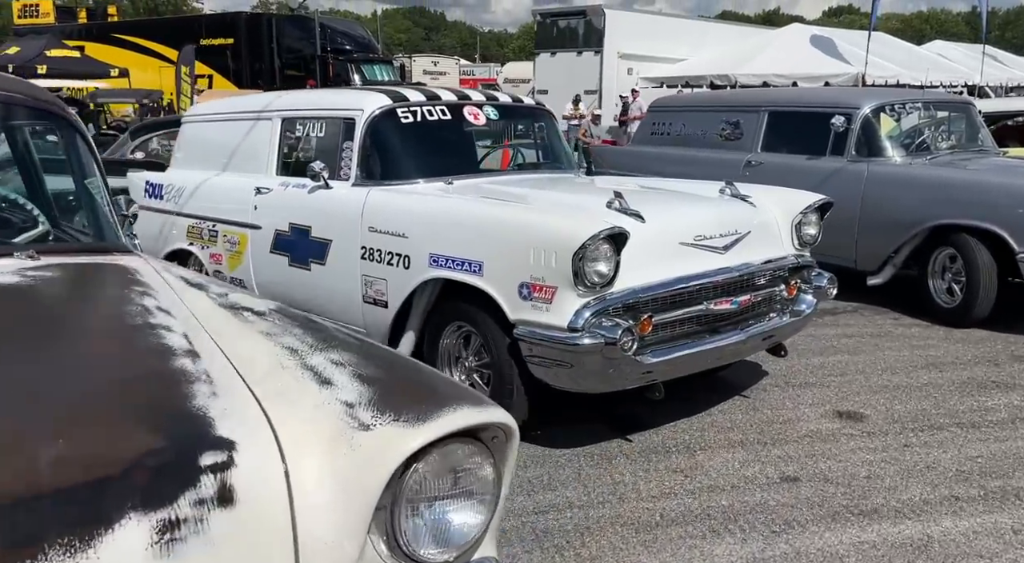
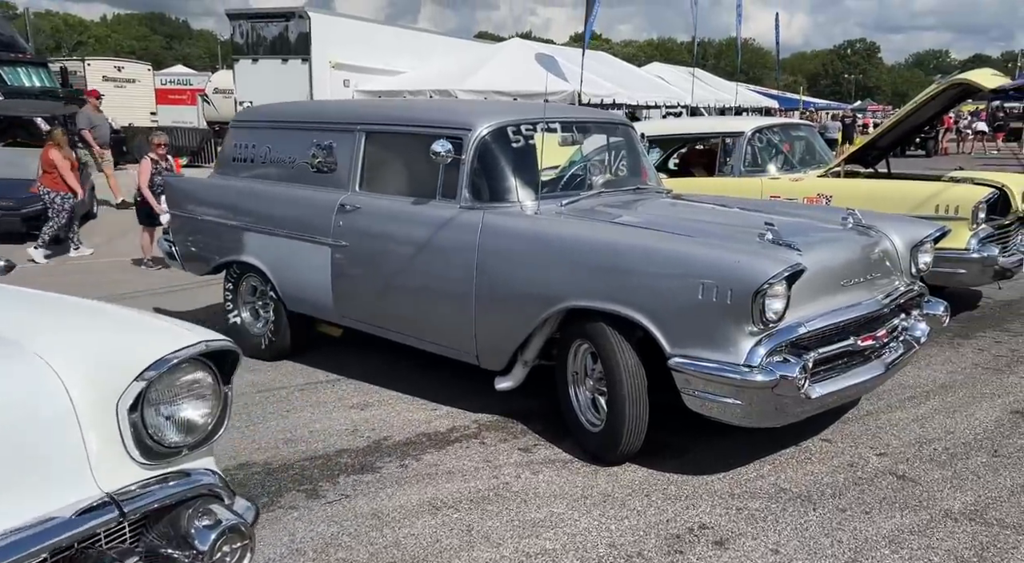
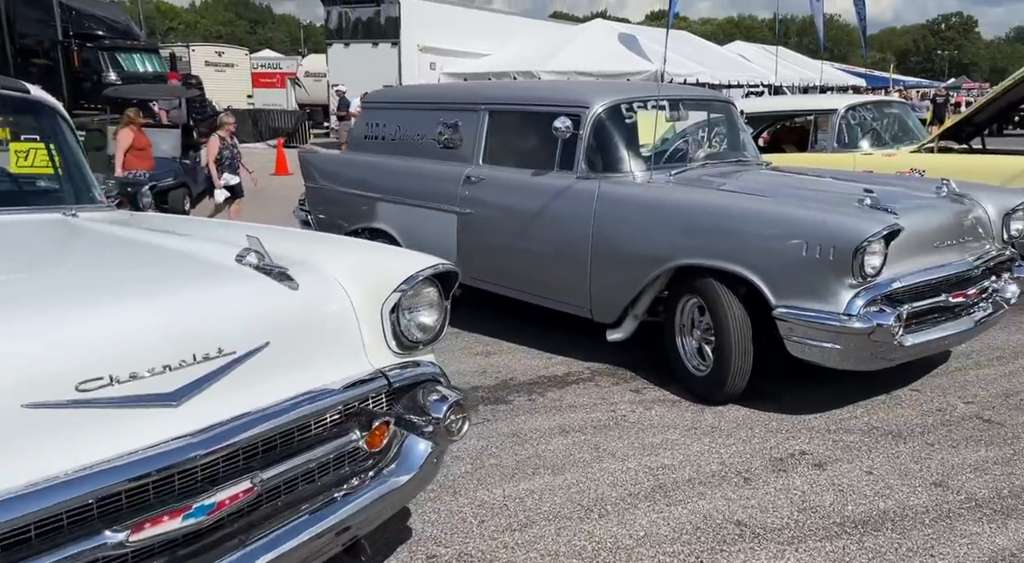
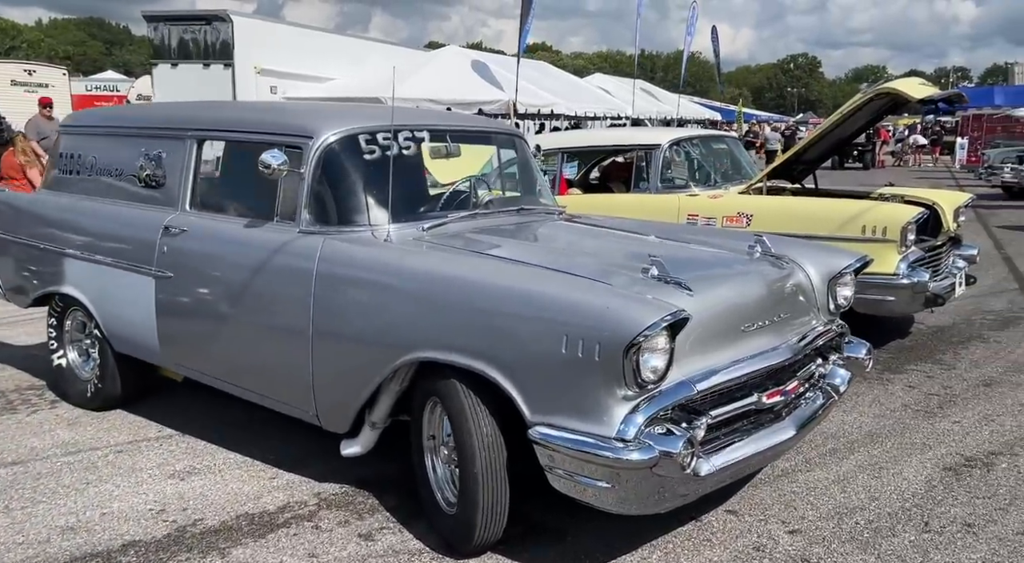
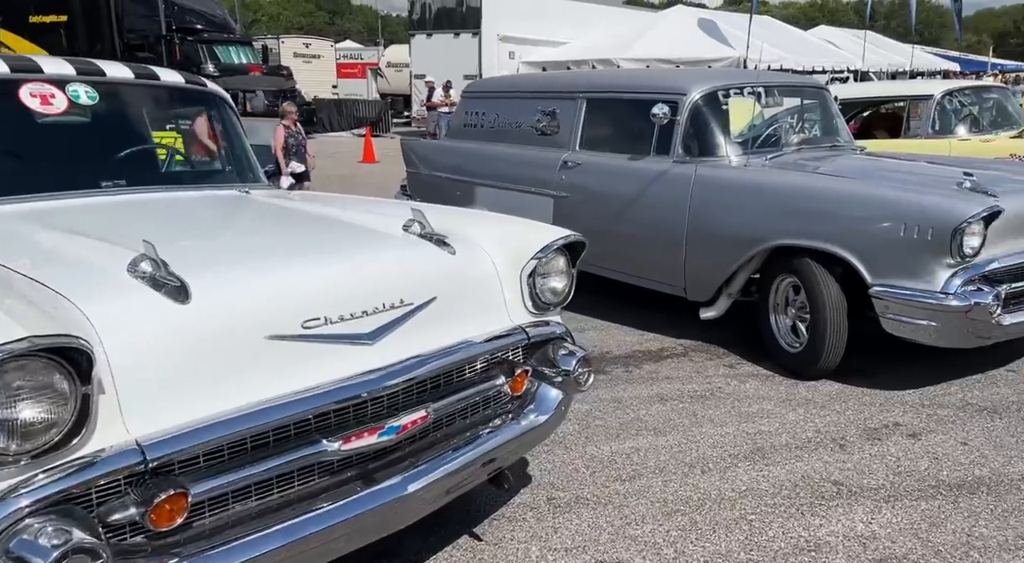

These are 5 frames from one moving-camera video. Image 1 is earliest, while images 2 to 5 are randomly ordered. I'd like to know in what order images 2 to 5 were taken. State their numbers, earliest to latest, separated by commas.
5, 3, 2, 4
